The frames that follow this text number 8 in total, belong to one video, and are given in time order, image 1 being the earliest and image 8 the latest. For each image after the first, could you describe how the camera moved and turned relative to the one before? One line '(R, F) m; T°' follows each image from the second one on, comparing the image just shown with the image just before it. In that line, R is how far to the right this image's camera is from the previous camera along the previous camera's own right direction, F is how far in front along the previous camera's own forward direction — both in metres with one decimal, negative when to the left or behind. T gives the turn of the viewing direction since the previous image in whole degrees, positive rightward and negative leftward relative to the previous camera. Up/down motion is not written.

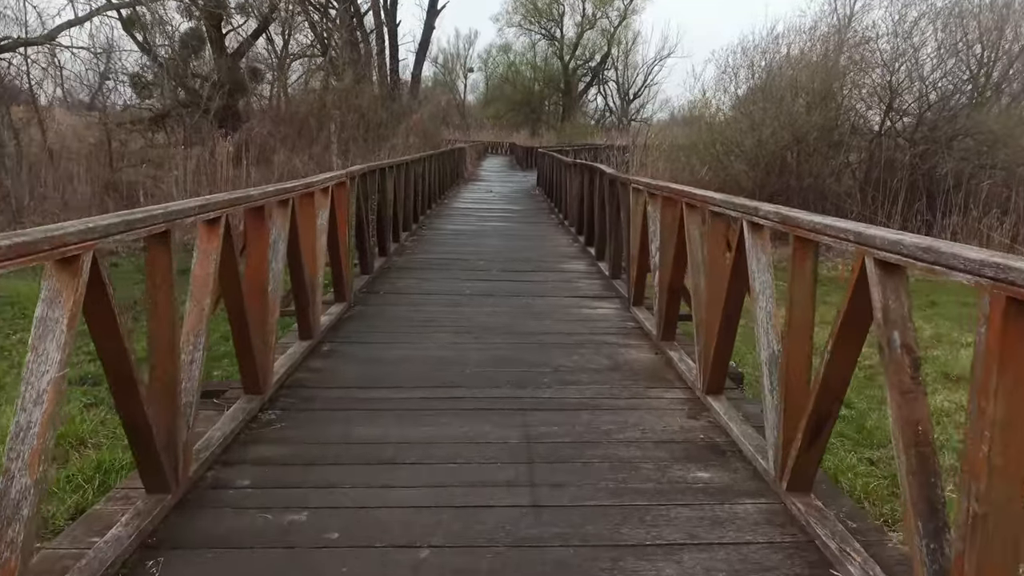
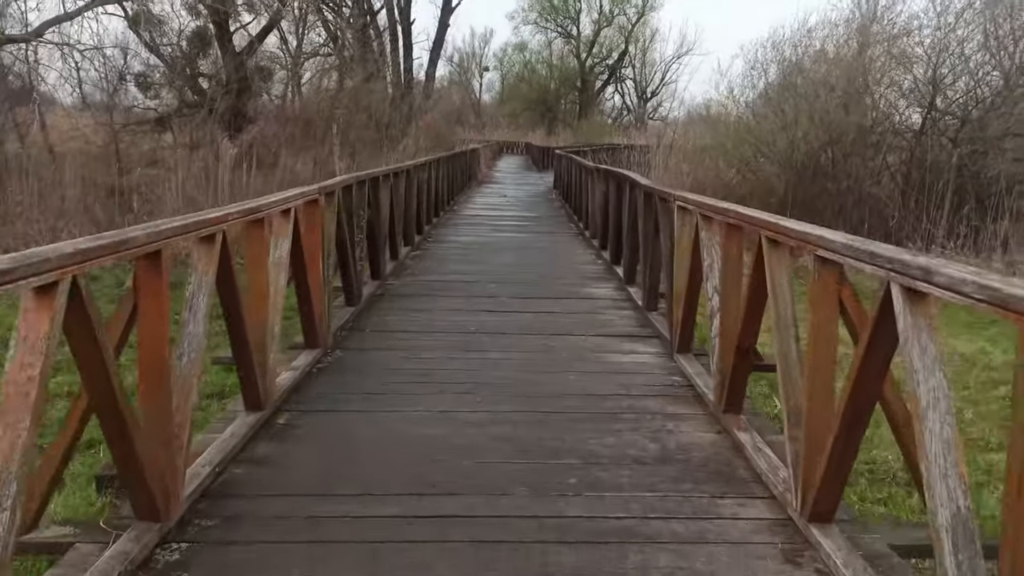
(0.0, +0.7) m; -1°
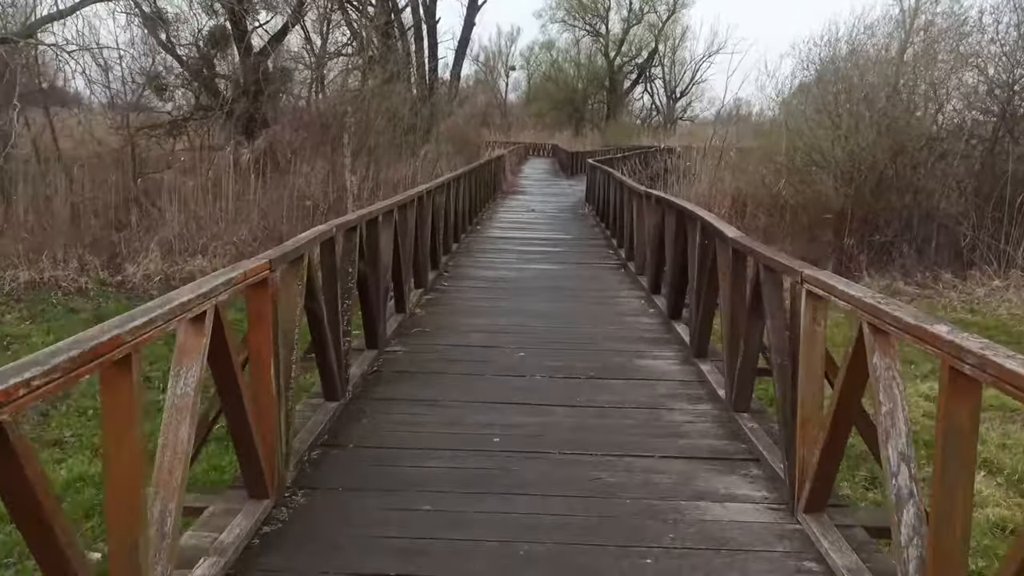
(-0.1, +1.0) m; -2°
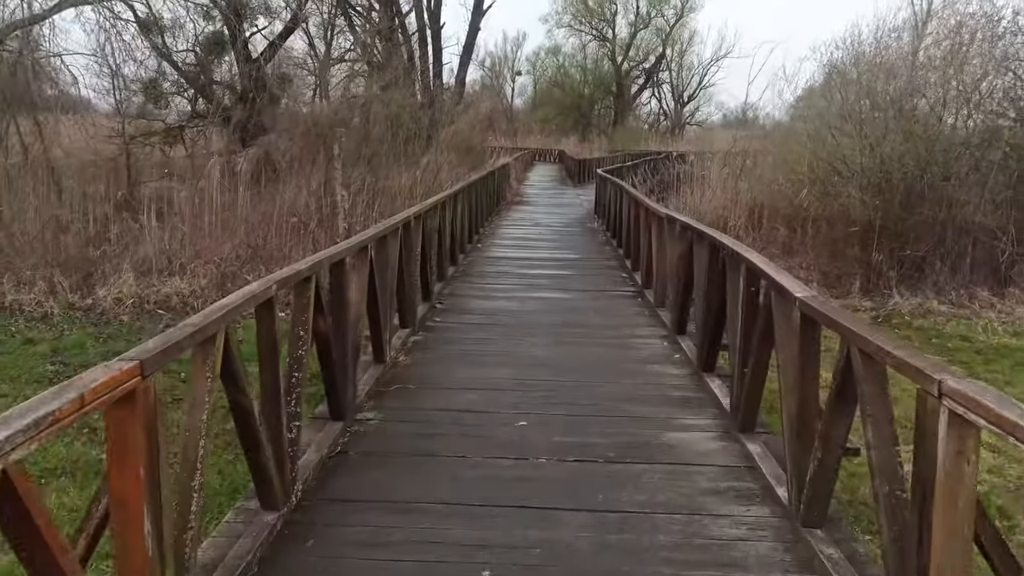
(0.0, +0.7) m; -1°
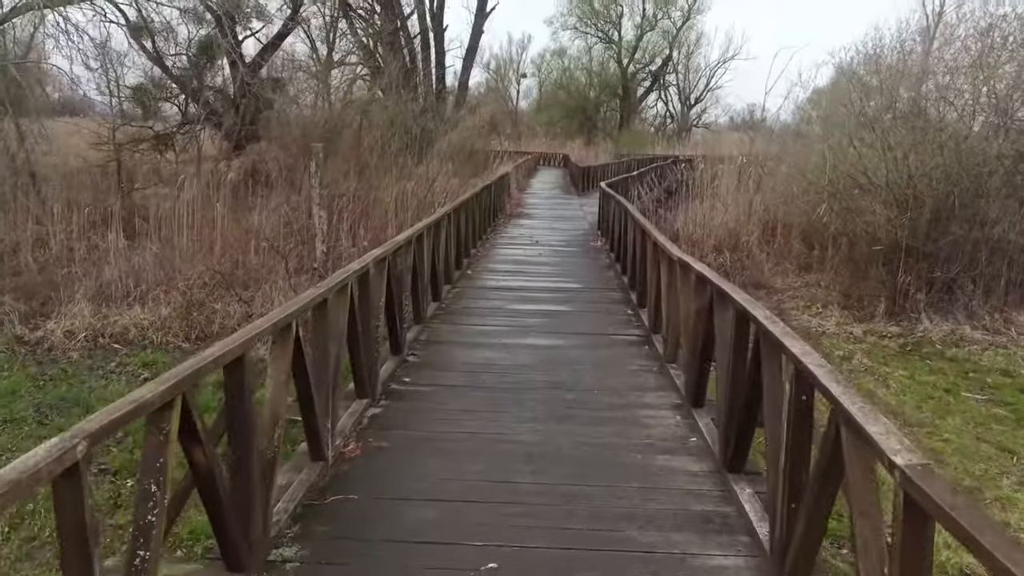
(+0.1, +0.7) m; 0°
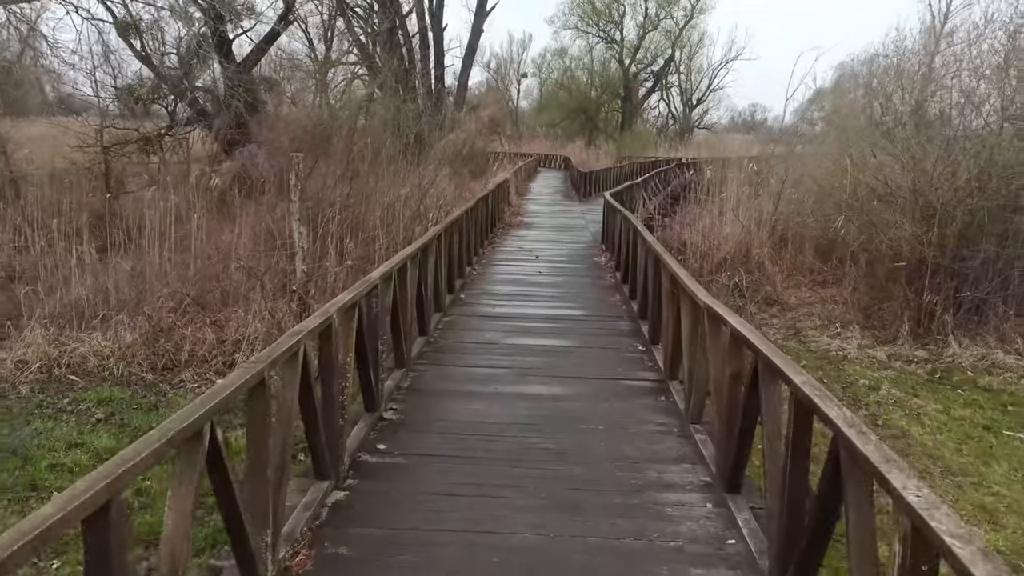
(0.0, +0.6) m; 0°
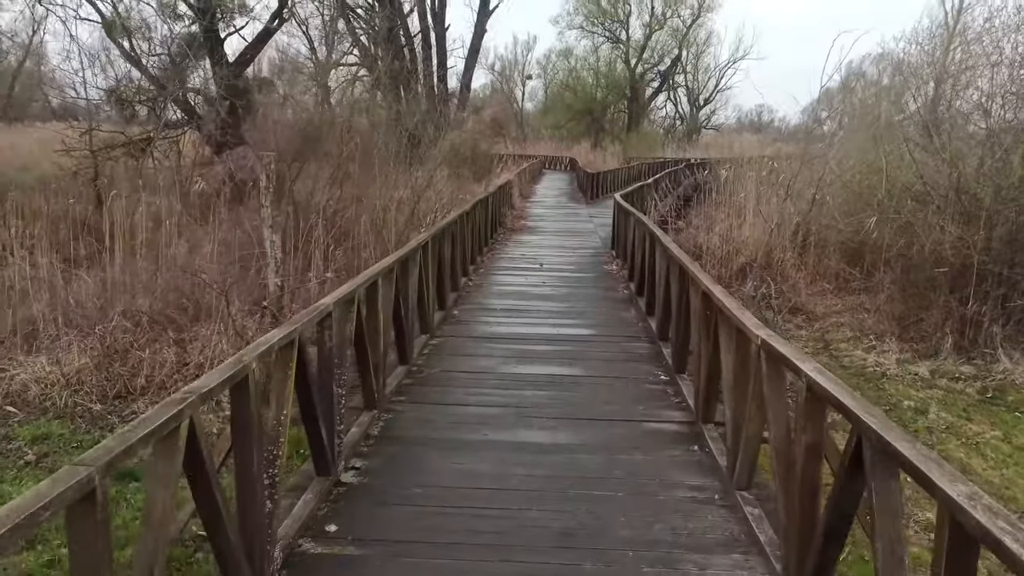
(+0.1, +0.8) m; -1°
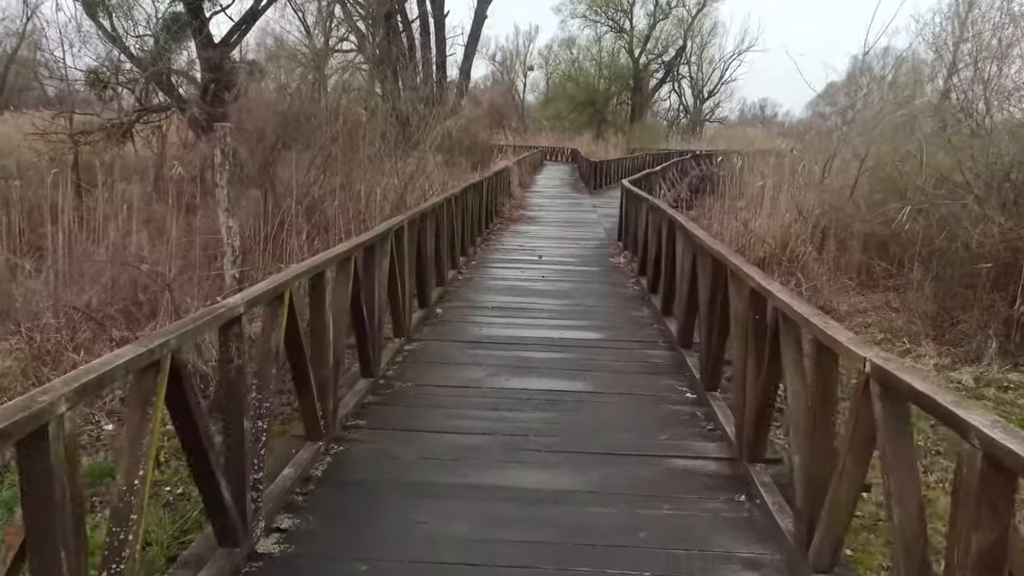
(0.0, +0.8) m; 0°
